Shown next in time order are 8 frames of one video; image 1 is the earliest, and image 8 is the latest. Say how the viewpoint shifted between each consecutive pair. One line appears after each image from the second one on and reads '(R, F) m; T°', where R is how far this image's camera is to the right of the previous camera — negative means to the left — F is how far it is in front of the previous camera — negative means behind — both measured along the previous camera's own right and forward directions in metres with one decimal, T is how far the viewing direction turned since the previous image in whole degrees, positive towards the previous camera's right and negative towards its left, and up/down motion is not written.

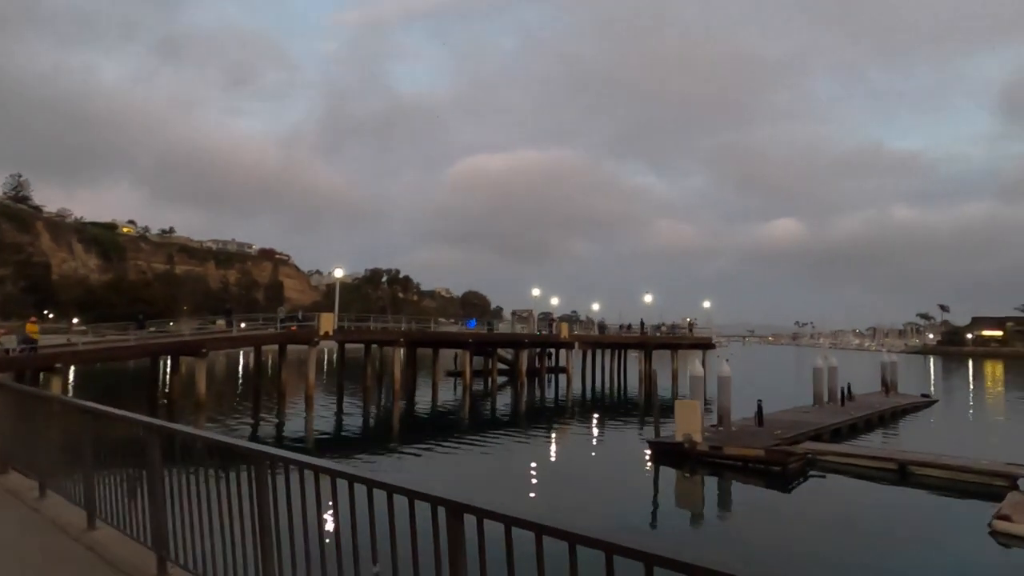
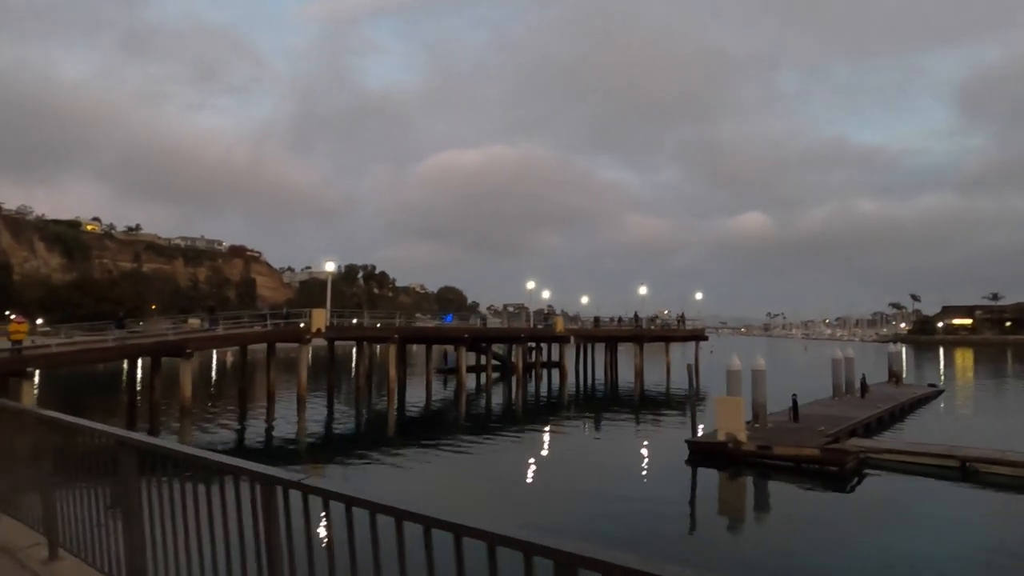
(-1.1, +1.2) m; +2°
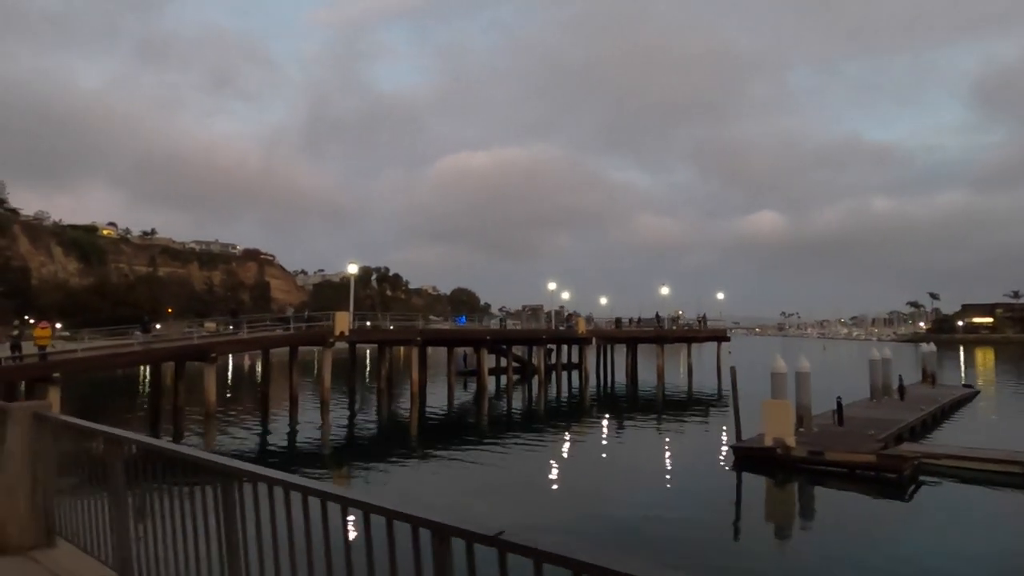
(-0.5, +0.4) m; -1°
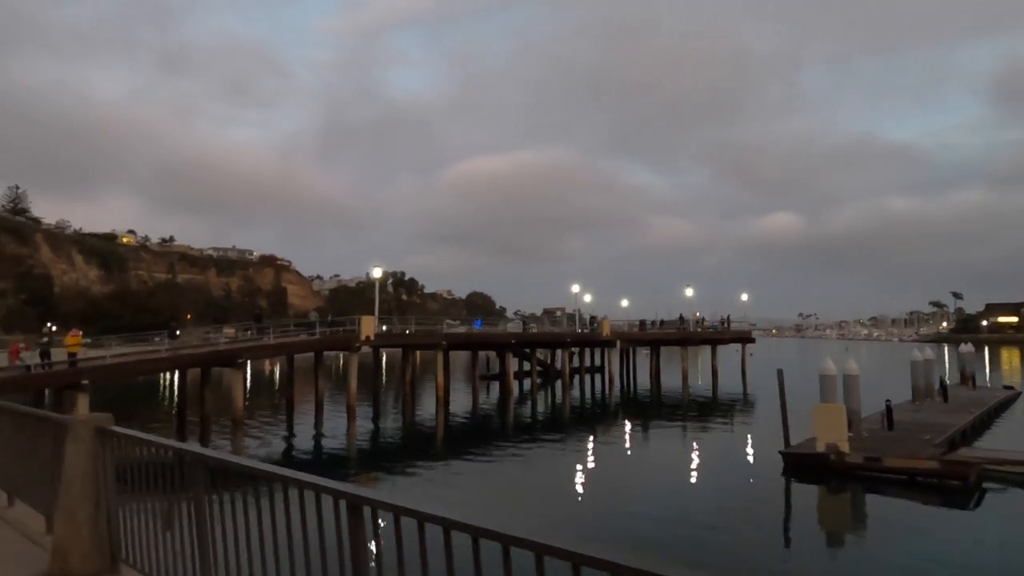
(-0.5, +0.4) m; -1°
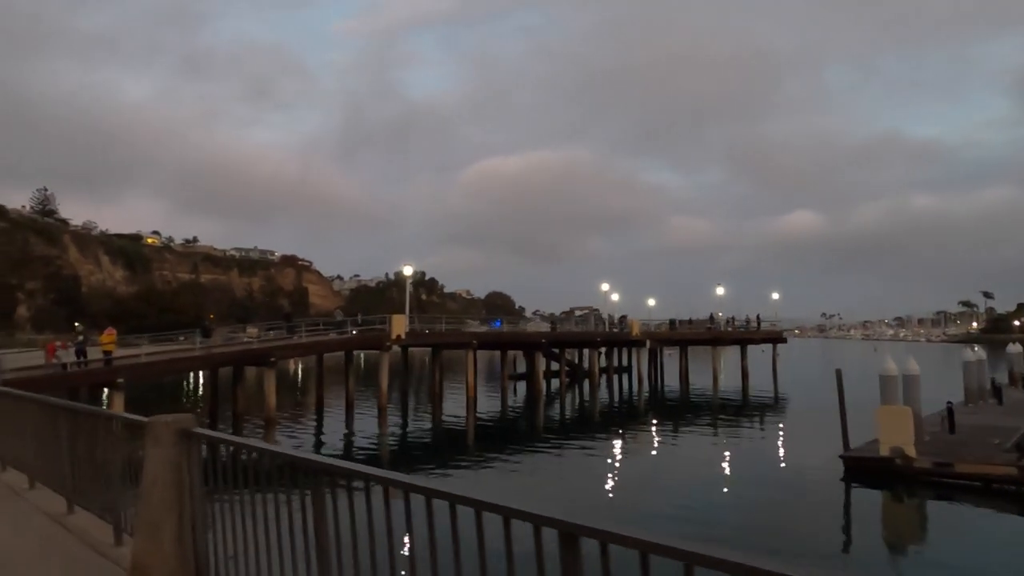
(-0.5, +0.4) m; -2°
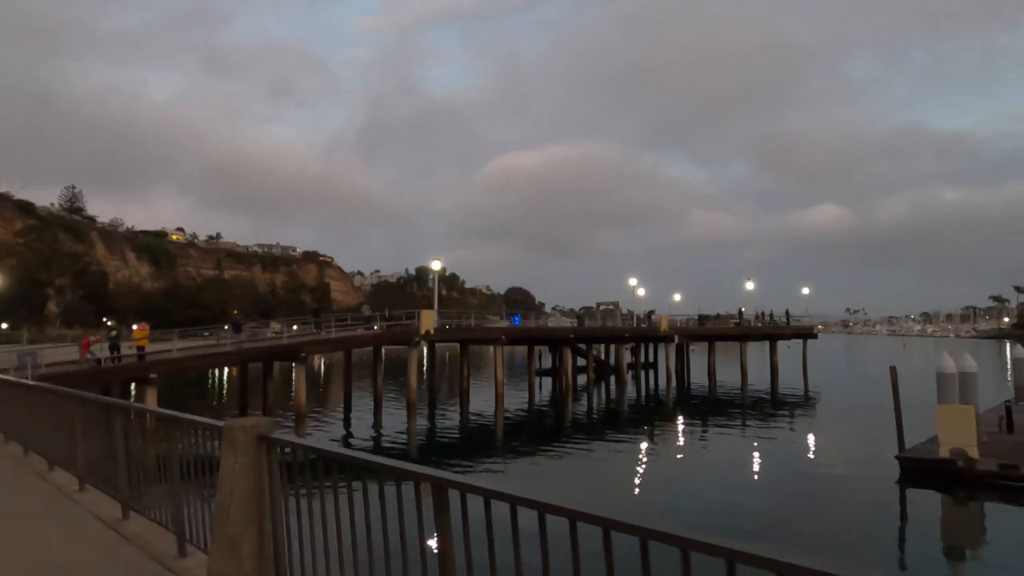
(-0.4, +0.3) m; -2°
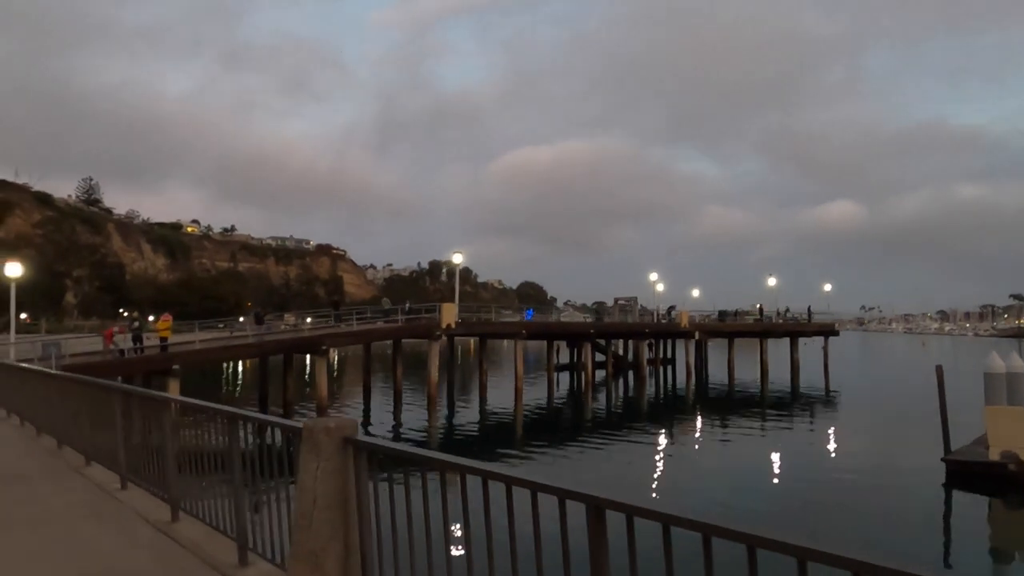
(-0.4, +0.3) m; -1°
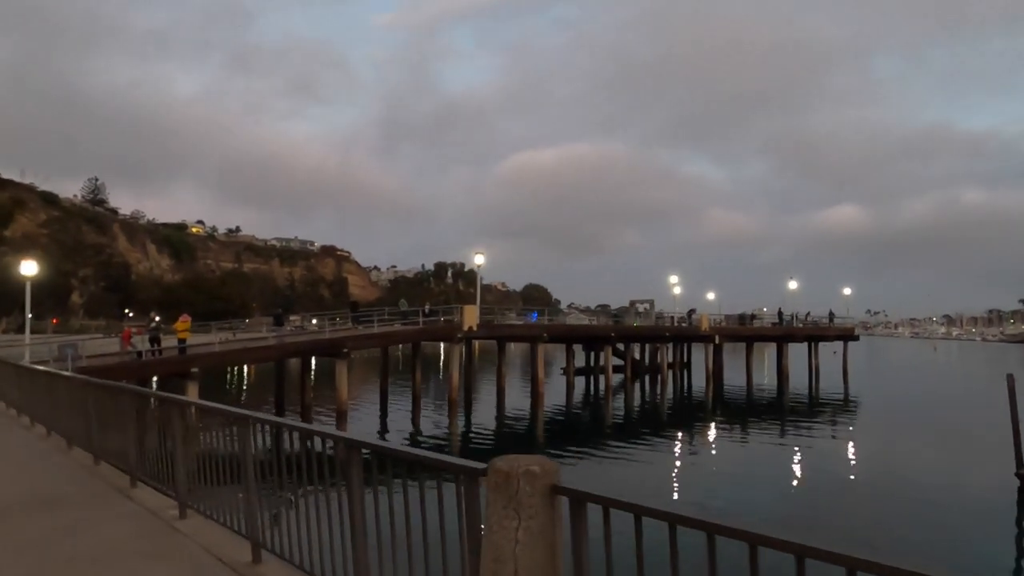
(-0.7, +0.6) m; 0°
